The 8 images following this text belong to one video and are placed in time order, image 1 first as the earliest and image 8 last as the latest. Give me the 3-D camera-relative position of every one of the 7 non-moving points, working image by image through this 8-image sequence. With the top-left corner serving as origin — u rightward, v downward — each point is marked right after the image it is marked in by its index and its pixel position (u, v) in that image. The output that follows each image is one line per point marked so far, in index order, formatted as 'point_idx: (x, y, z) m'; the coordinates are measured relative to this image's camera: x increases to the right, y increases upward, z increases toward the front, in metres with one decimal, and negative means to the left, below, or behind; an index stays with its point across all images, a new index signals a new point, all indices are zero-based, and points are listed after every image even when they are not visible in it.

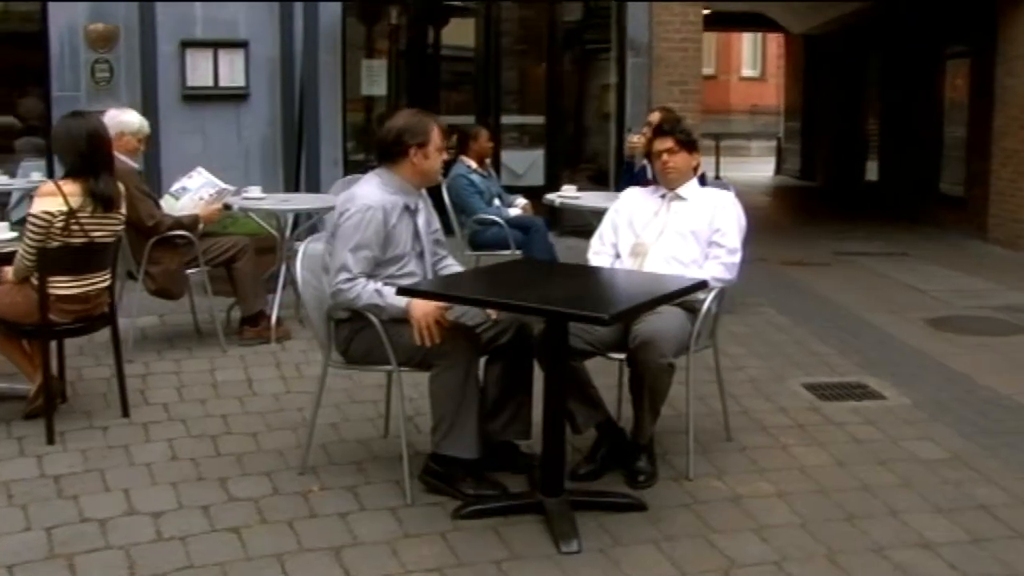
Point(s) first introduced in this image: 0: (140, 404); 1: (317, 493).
0: (-1.5, -0.5, +5.6) m
1: (-0.7, -0.7, +4.7) m
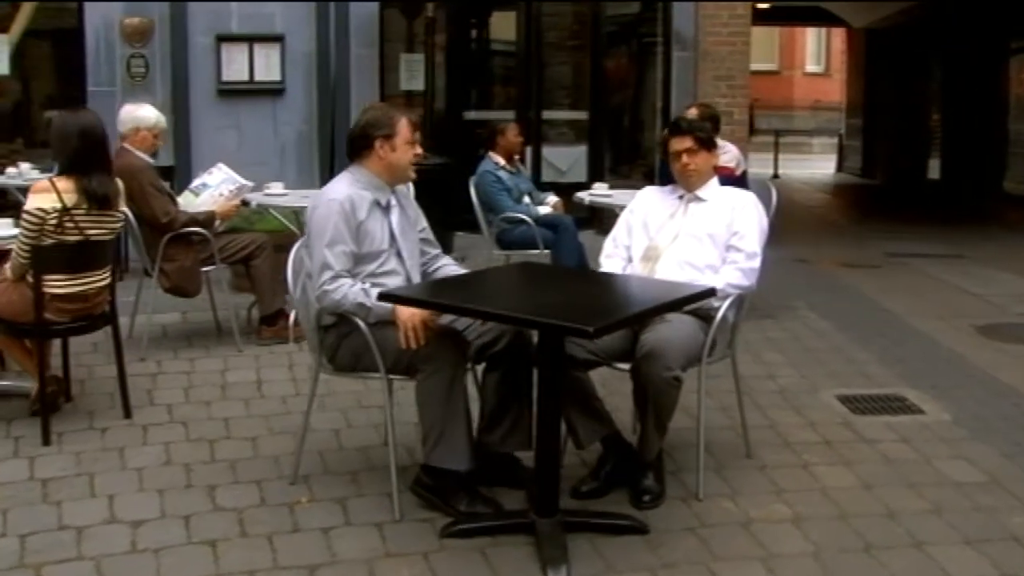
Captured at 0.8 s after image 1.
0: (-1.5, -0.5, +5.4) m
1: (-0.7, -0.7, +4.6) m
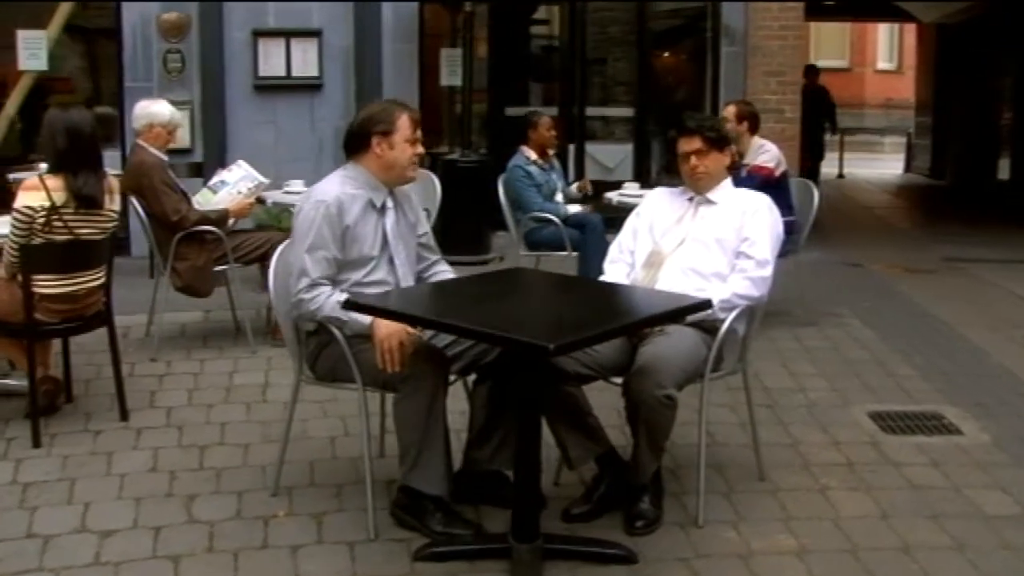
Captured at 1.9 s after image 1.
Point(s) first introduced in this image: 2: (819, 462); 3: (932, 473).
0: (-1.5, -0.5, +5.3) m
1: (-0.8, -0.8, +4.4) m
2: (+1.2, -0.7, +5.1) m
3: (+1.6, -0.7, +5.0) m
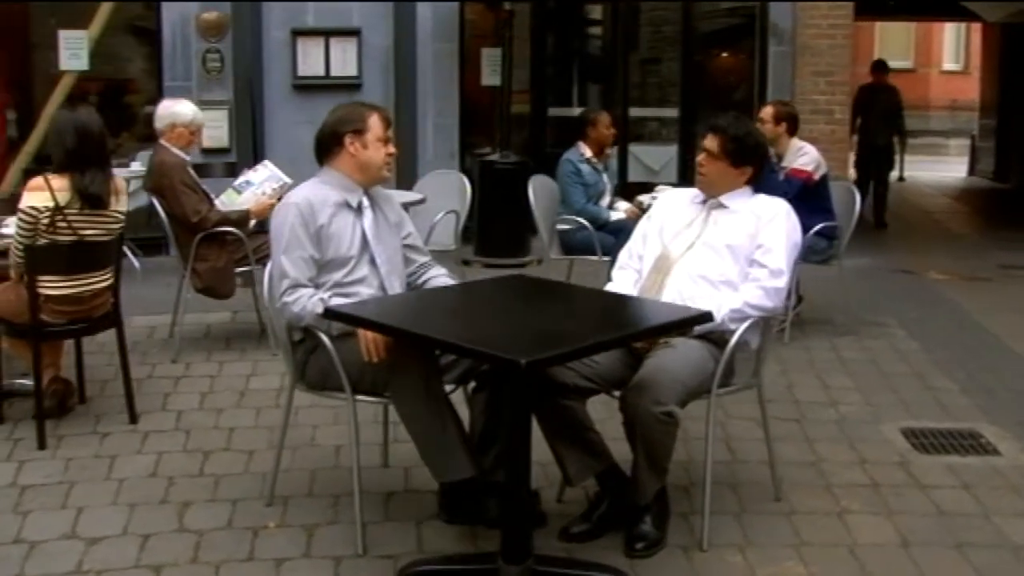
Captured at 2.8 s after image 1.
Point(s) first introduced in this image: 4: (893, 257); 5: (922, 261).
0: (-1.4, -0.5, +5.3) m
1: (-0.8, -0.8, +4.3) m
2: (+1.2, -0.7, +4.8) m
3: (+1.6, -0.7, +4.8) m
4: (+2.2, +0.2, +7.8) m
5: (+2.4, +0.1, +7.7) m
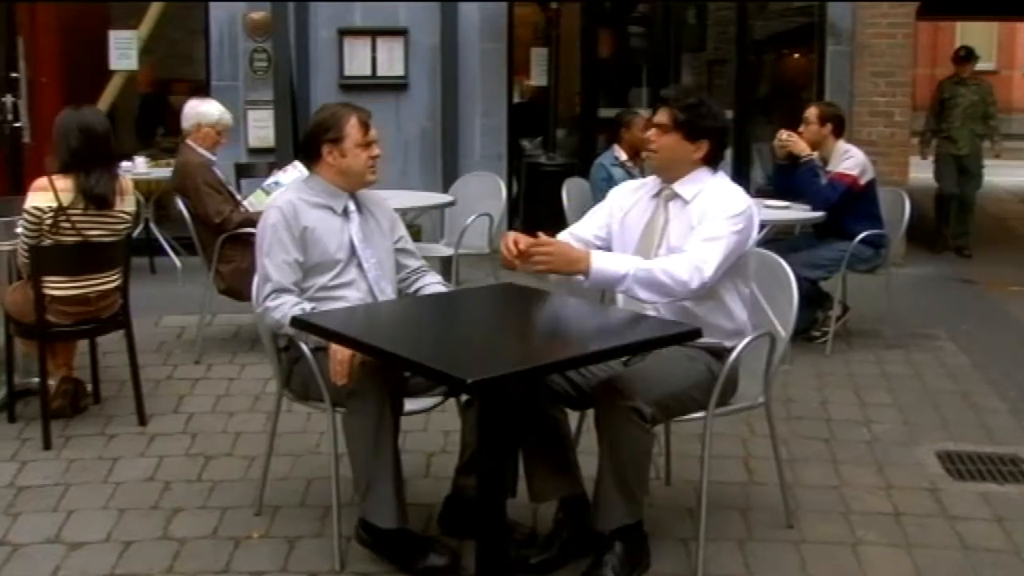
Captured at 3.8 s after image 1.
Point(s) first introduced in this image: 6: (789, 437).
0: (-1.4, -0.5, +5.2) m
1: (-0.8, -0.8, +4.2) m
2: (+1.2, -0.8, +4.6) m
3: (+1.6, -0.8, +4.5) m
4: (+2.5, +0.1, +7.4) m
5: (+2.6, +0.1, +7.3) m
6: (+1.1, -0.6, +5.1) m
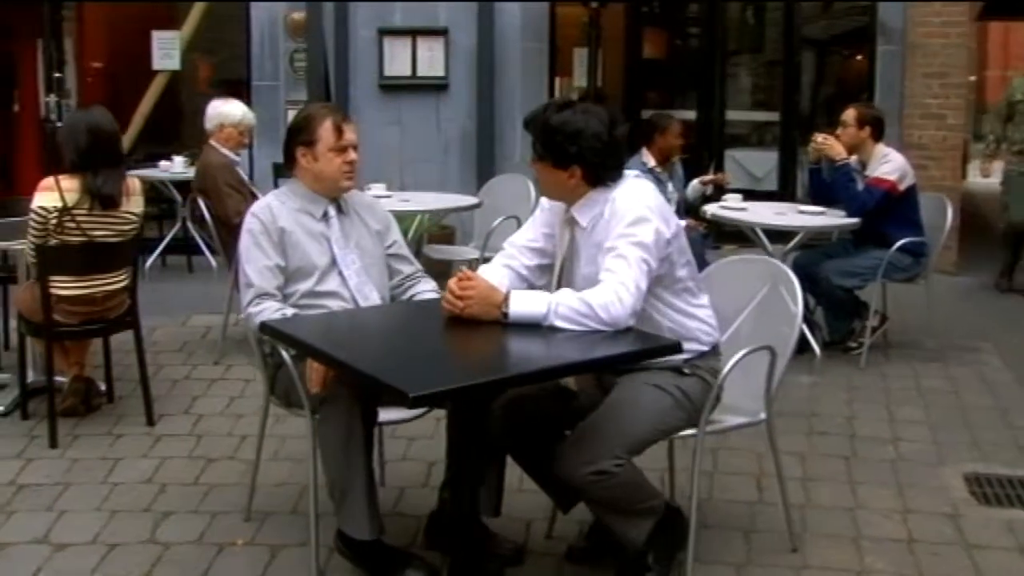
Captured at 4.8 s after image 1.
0: (-1.3, -0.5, +5.2) m
1: (-0.9, -0.8, +4.2) m
2: (+1.2, -0.8, +4.4) m
3: (+1.6, -0.8, +4.2) m
4: (+2.7, 0.0, +7.1) m
5: (+2.8, 0.0, +6.9) m
6: (+1.1, -0.6, +4.9) m
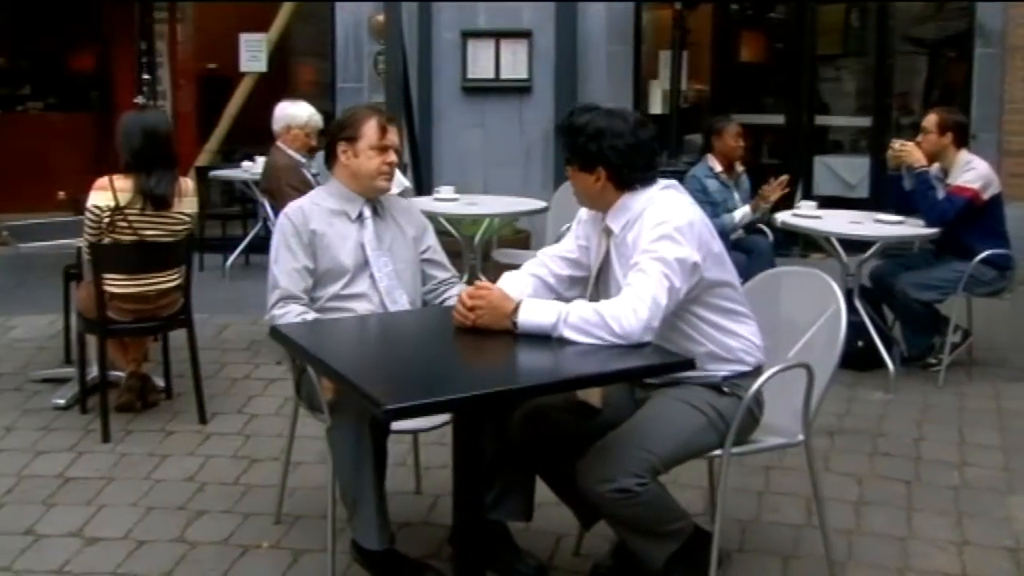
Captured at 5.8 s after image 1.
0: (-1.1, -0.5, +5.3) m
1: (-0.8, -0.8, +4.2) m
2: (+1.3, -0.8, +4.1) m
3: (+1.6, -0.9, +3.9) m
4: (+3.1, 0.0, +6.7) m
5: (+3.2, -0.1, +6.5) m
6: (+1.2, -0.7, +4.7) m
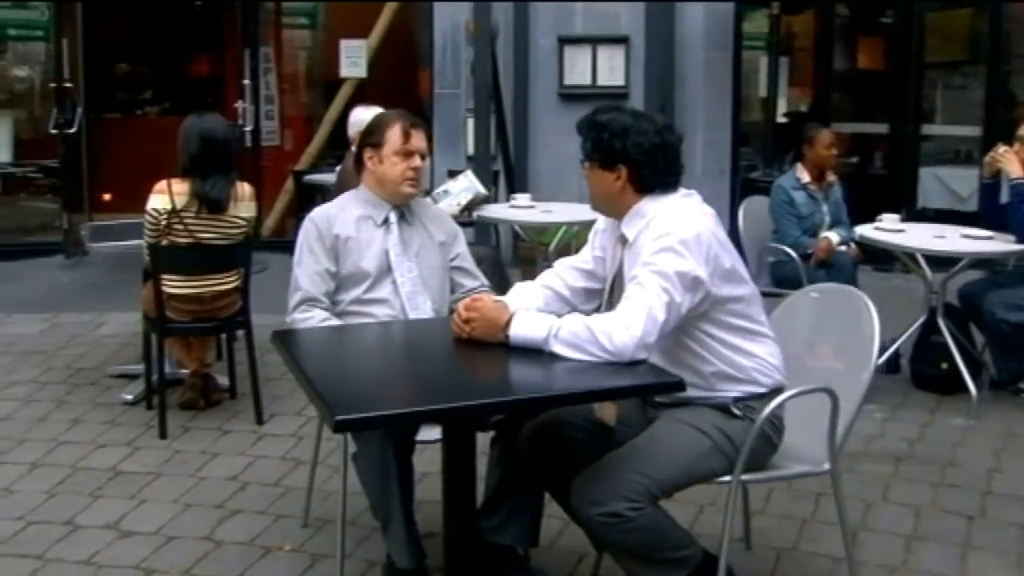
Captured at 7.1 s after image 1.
0: (-0.9, -0.5, +5.3) m
1: (-0.7, -0.8, +4.2) m
2: (+1.3, -0.9, +3.9) m
3: (+1.6, -1.0, +3.6) m
4: (+3.5, -0.2, +6.1) m
5: (+3.6, -0.2, +5.9) m
6: (+1.4, -0.7, +4.5) m
